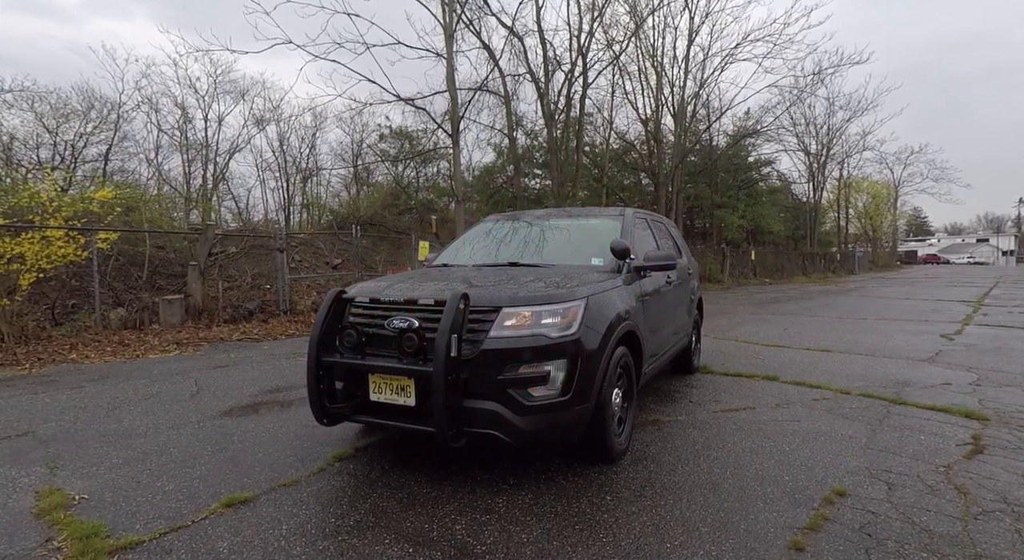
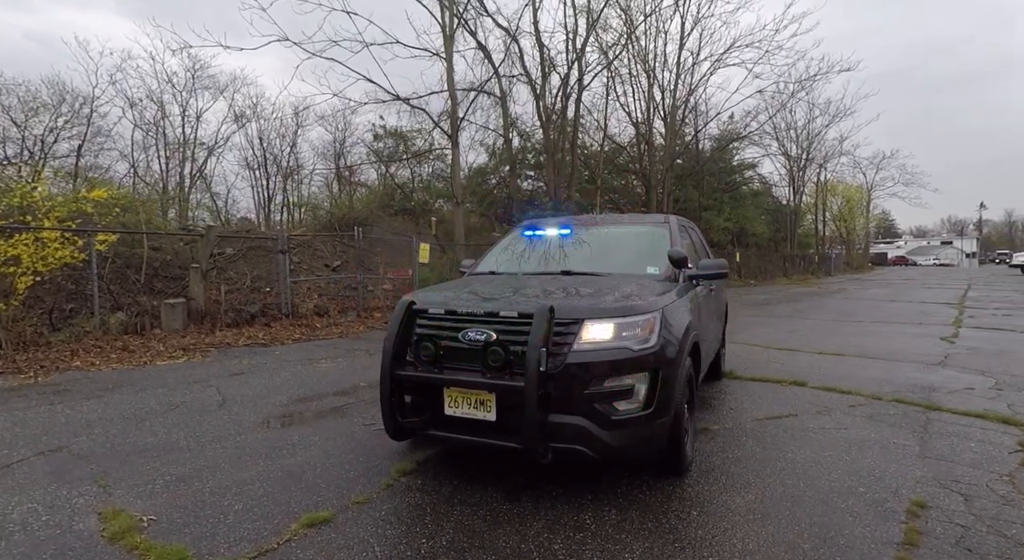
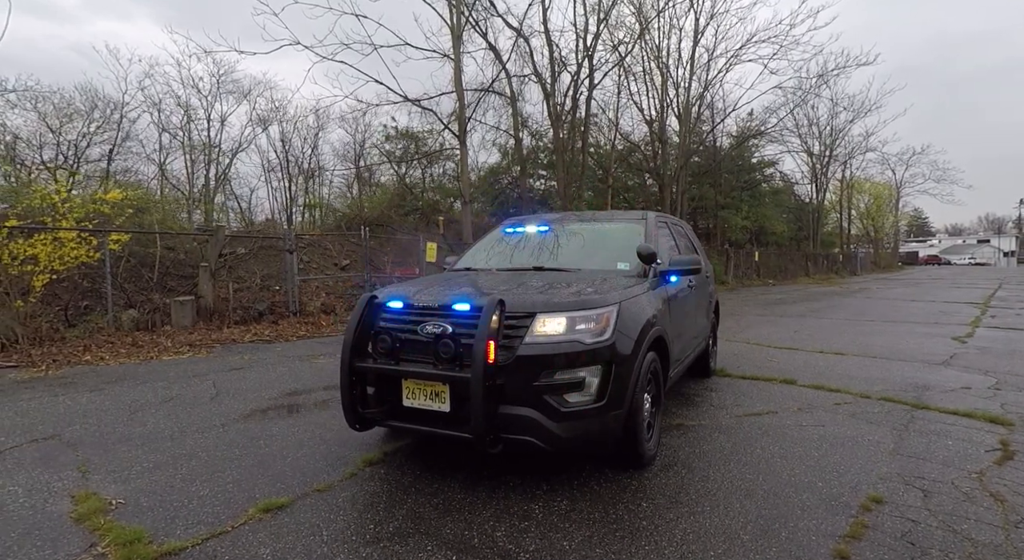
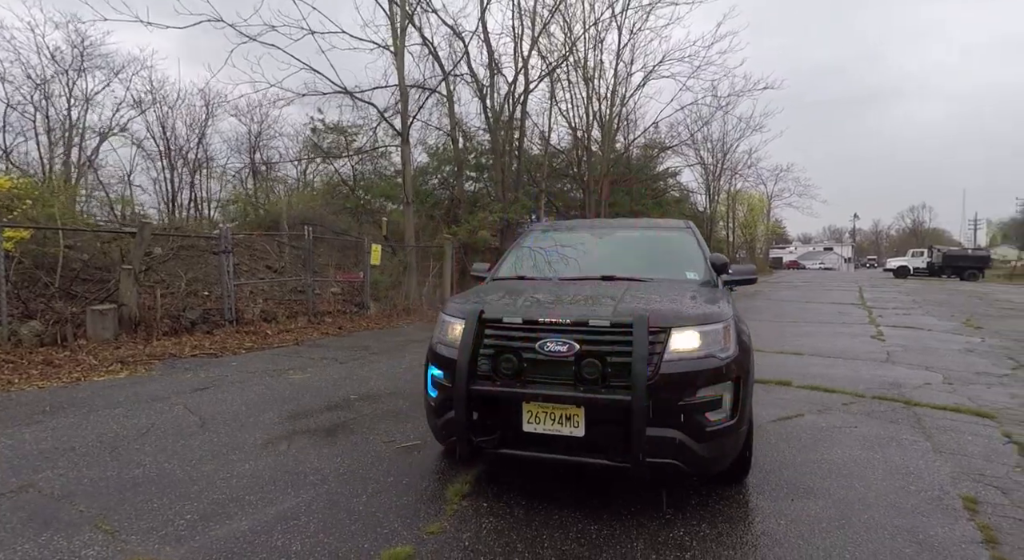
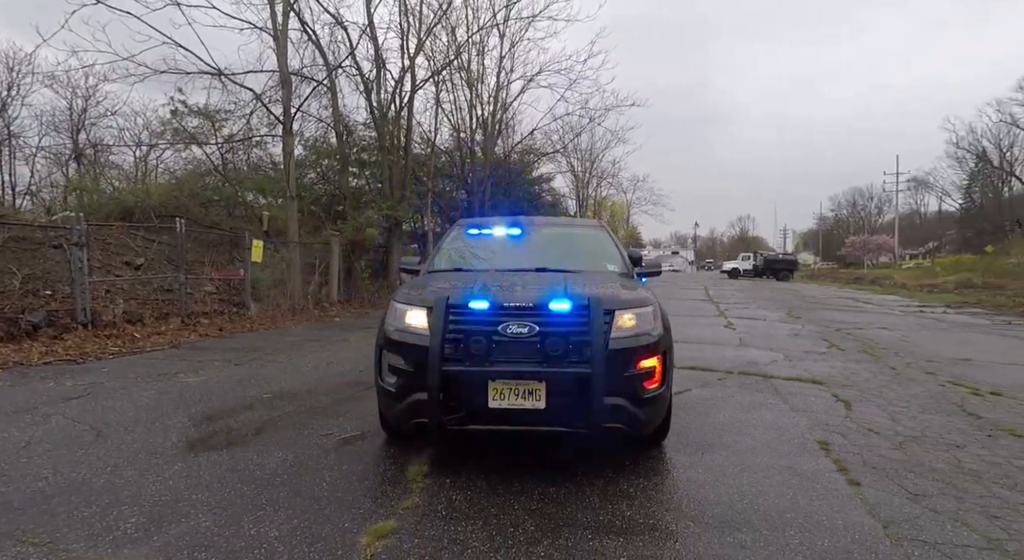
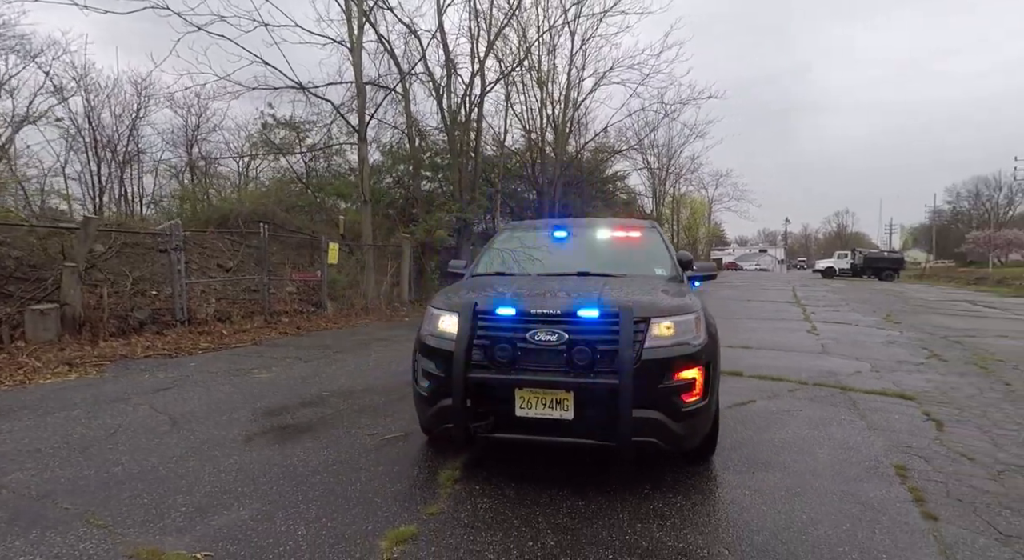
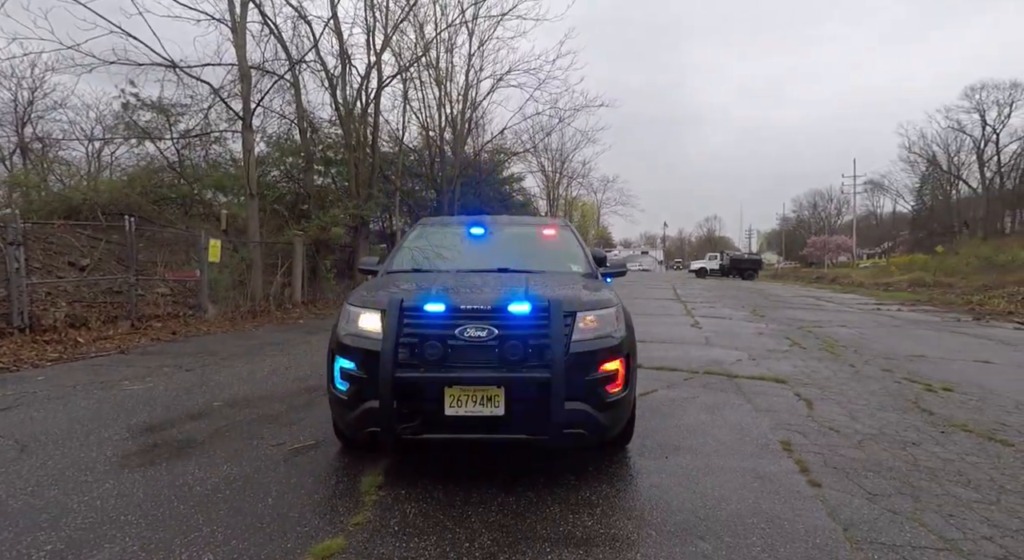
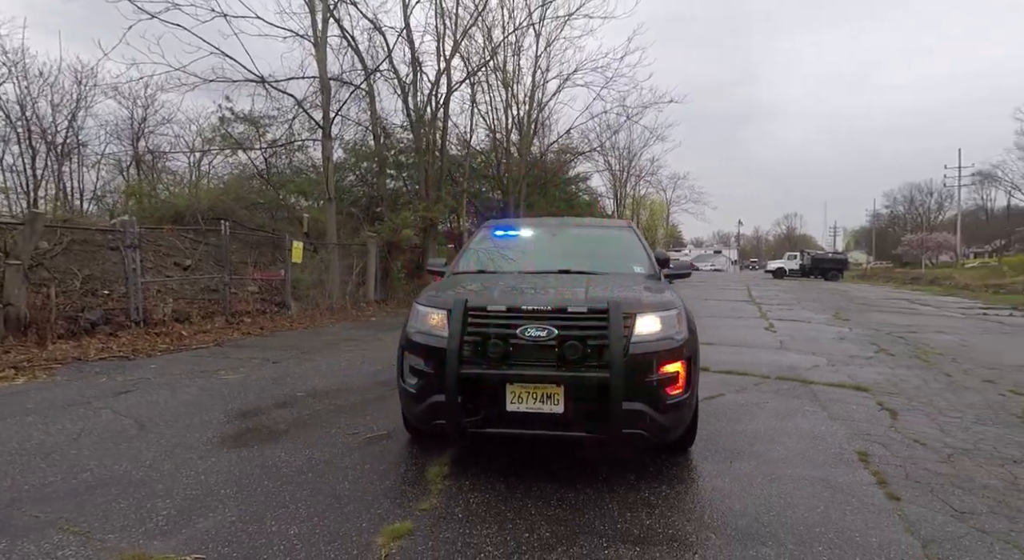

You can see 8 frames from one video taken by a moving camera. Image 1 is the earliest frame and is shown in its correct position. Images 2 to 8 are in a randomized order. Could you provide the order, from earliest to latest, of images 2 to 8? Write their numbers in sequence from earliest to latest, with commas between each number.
3, 2, 4, 6, 8, 5, 7
